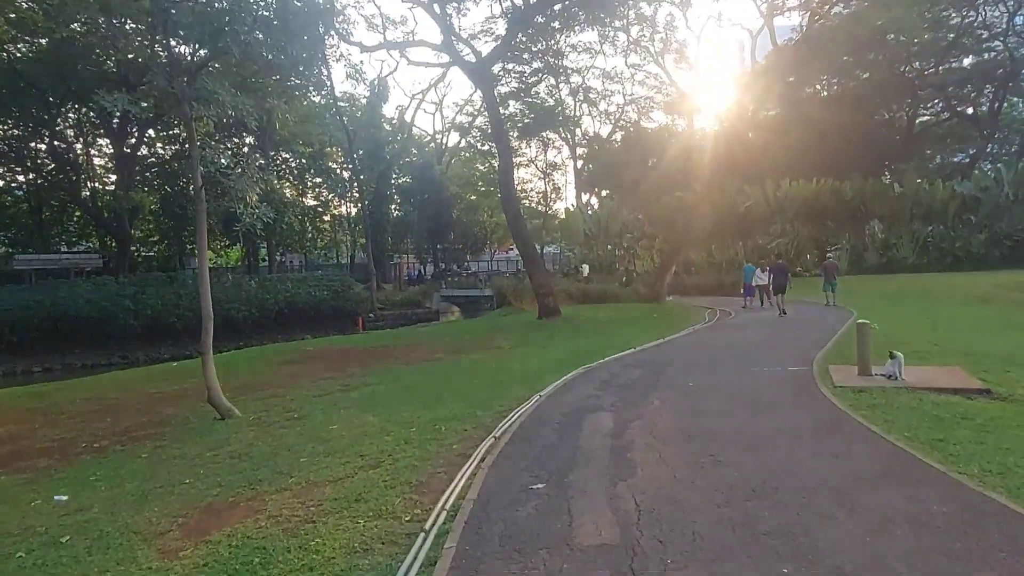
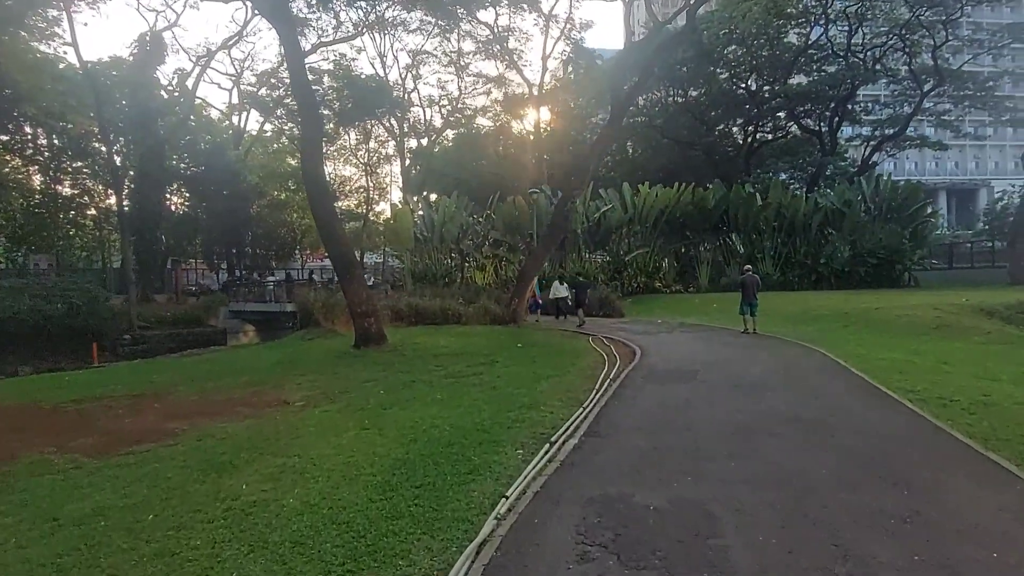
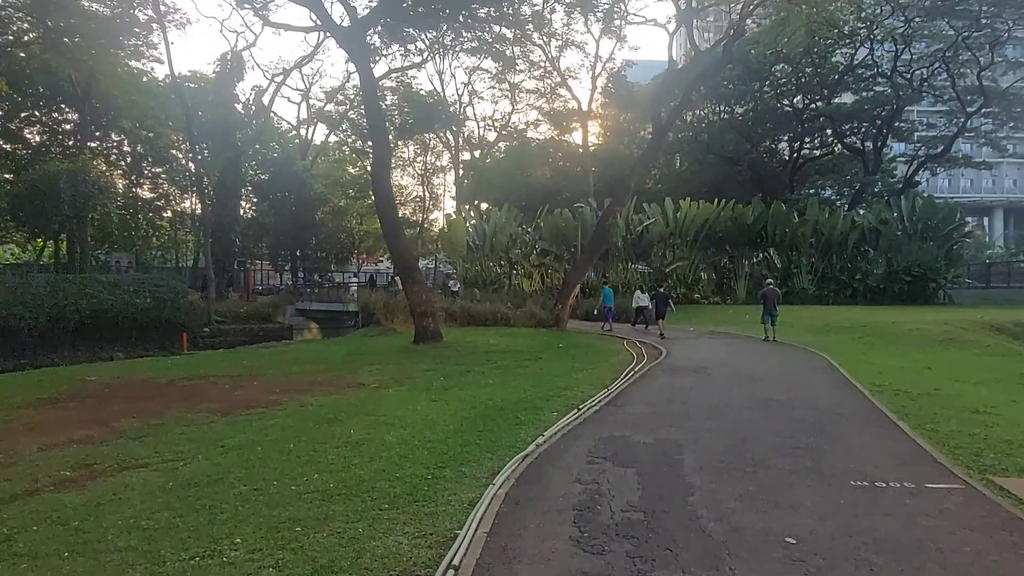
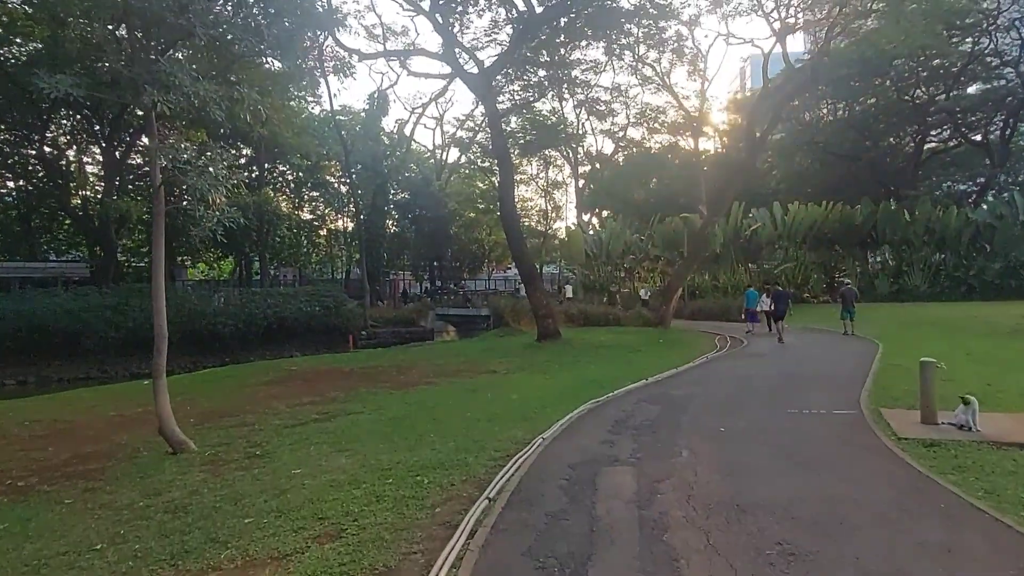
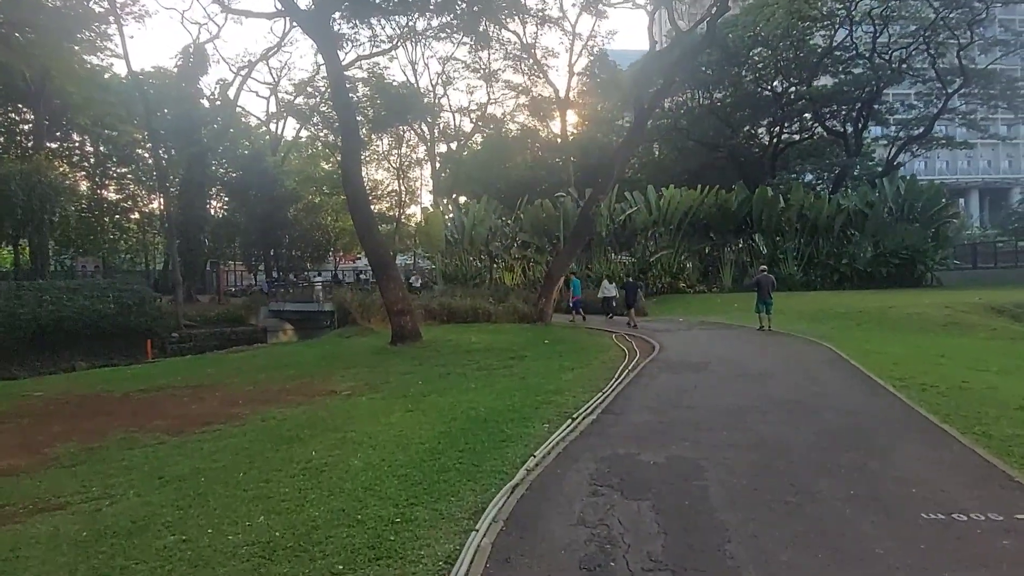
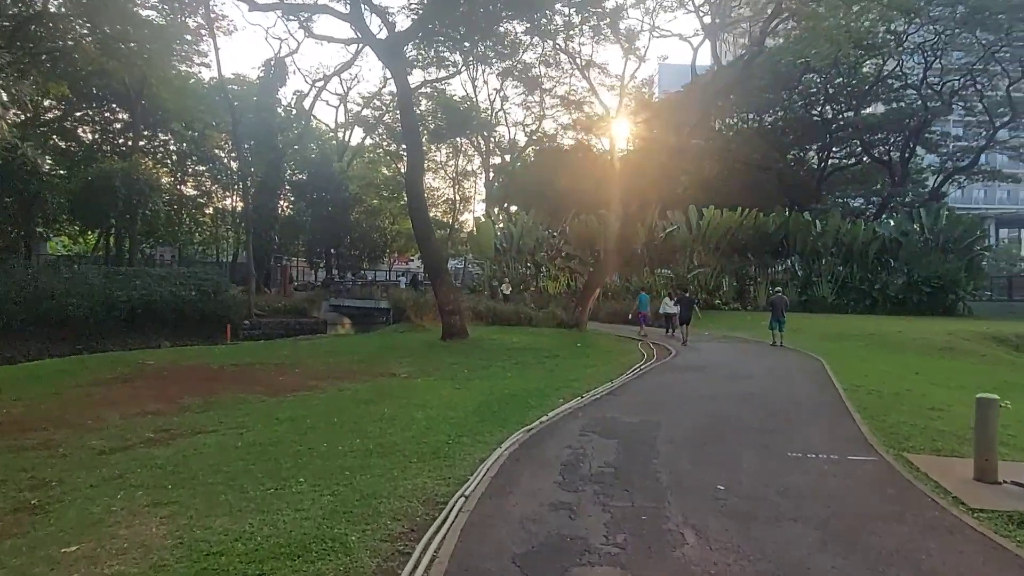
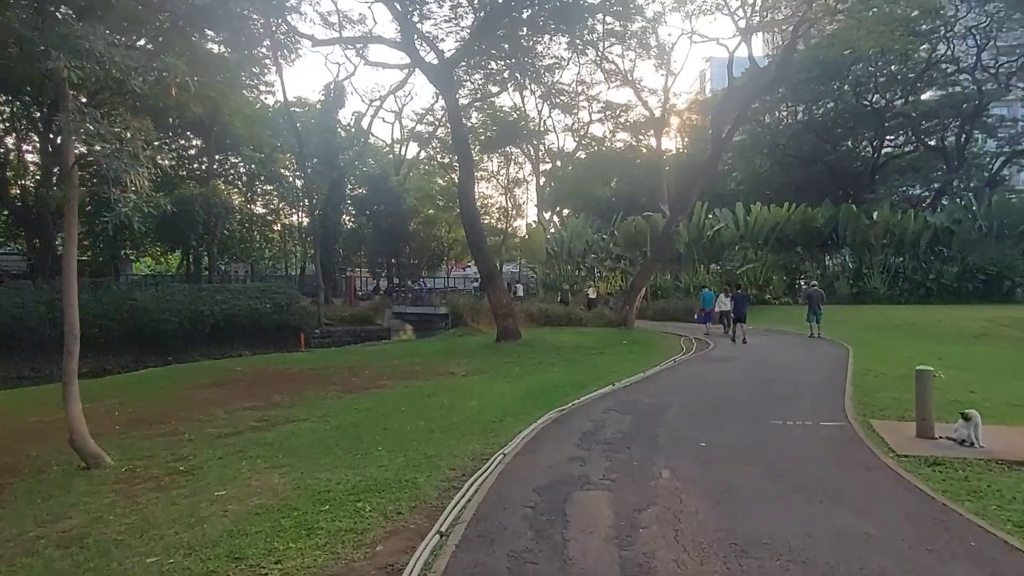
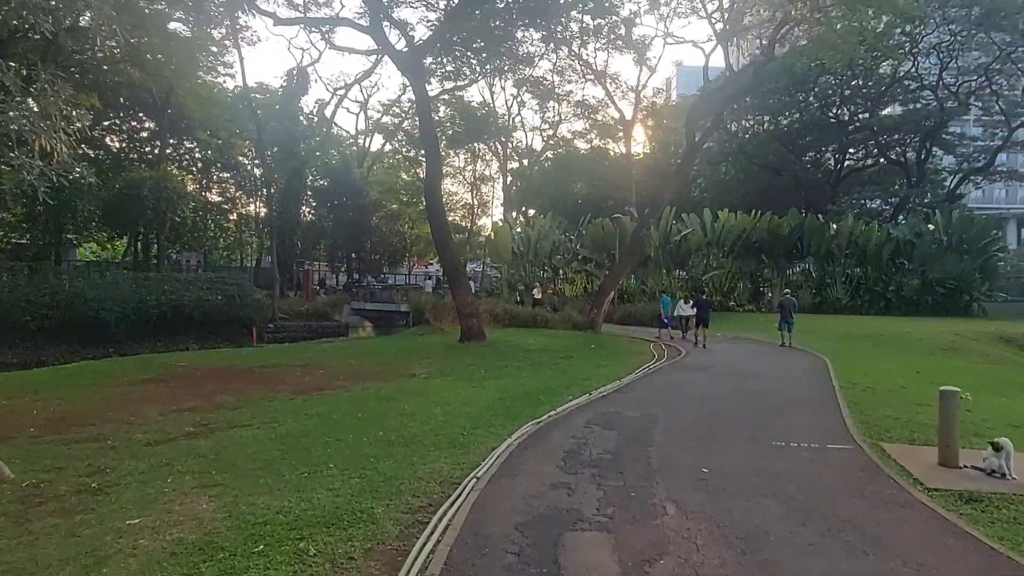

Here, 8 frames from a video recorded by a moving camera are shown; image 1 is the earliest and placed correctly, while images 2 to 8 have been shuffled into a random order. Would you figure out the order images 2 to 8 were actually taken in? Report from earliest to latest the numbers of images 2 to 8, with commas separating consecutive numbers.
4, 7, 8, 6, 3, 5, 2
